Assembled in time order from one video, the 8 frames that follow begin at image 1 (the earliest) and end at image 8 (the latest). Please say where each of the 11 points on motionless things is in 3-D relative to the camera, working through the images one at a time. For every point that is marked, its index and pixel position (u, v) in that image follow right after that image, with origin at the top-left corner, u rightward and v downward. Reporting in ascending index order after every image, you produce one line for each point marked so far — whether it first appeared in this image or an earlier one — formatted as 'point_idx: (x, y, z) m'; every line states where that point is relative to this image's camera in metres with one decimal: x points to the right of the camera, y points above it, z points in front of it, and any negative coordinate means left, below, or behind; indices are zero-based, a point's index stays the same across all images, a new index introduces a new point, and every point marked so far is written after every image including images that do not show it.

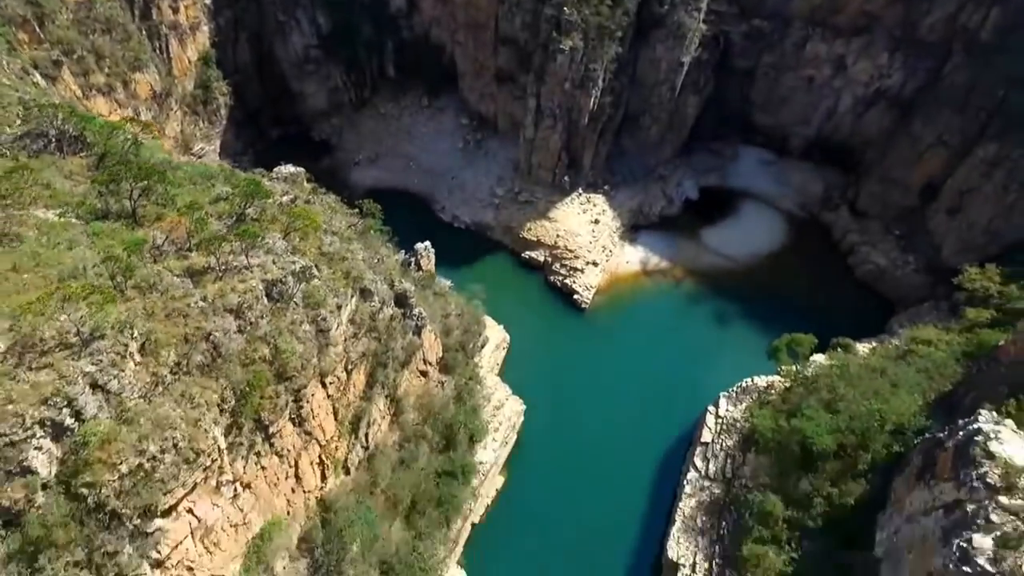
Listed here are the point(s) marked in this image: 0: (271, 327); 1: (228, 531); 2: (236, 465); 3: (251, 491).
0: (-6.4, -1.0, +16.9) m
1: (-7.6, -6.5, +17.0) m
2: (-7.0, -4.5, +16.3) m
3: (-7.2, -5.6, +17.4) m
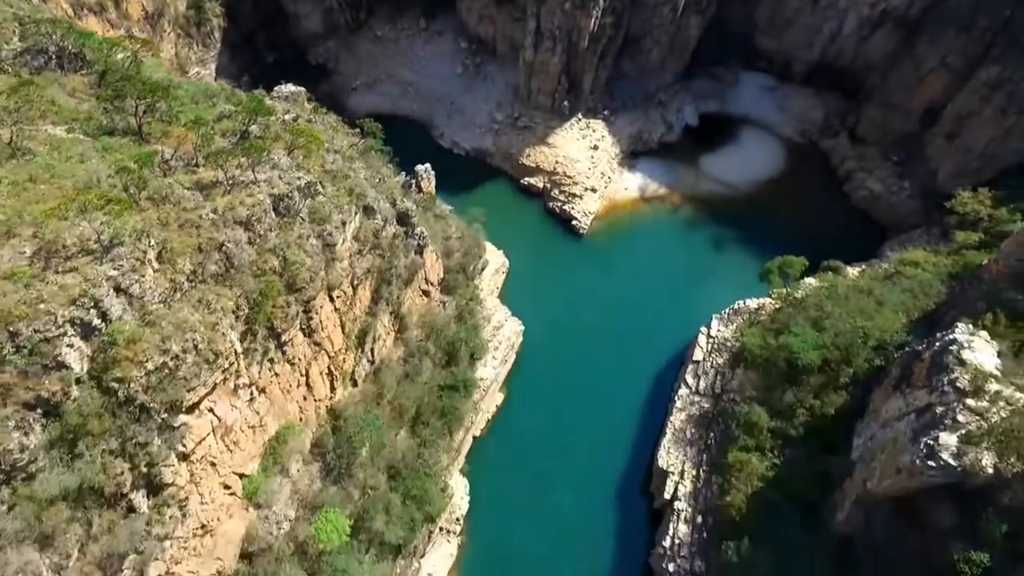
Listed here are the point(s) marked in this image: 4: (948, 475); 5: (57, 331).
0: (-6.4, +1.3, +17.6) m
1: (-7.6, -4.1, +18.3) m
2: (-7.1, -2.2, +17.3) m
3: (-7.2, -3.2, +18.5) m
4: (+11.9, -5.1, +17.3) m
5: (-9.4, -0.8, +13.2) m
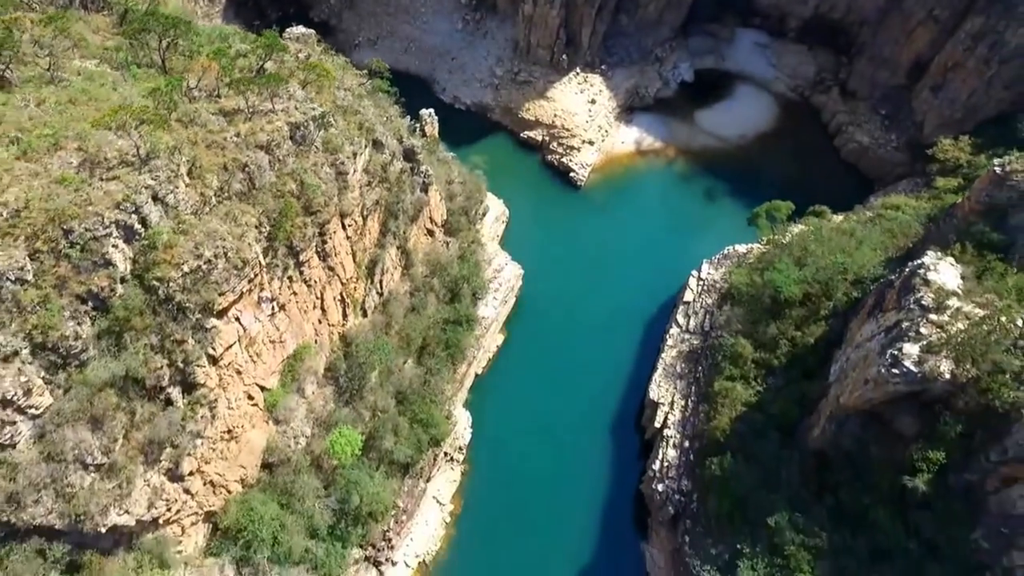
0: (-6.4, +3.7, +19.0) m
1: (-7.6, -1.8, +19.8) m
2: (-7.0, +0.1, +18.8) m
3: (-7.2, -0.8, +20.1) m
4: (+11.9, -2.8, +19.0) m
5: (-9.4, +1.3, +14.7) m
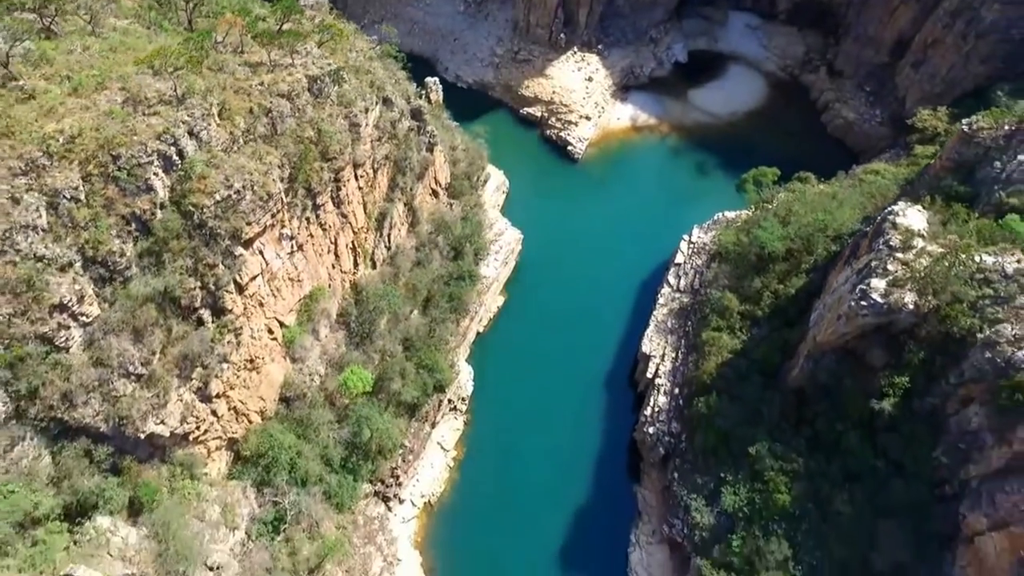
0: (-6.4, +5.6, +20.6) m
1: (-7.6, +0.2, +21.5) m
2: (-7.0, +2.1, +20.5) m
3: (-7.2, +1.2, +21.8) m
4: (+11.9, -0.8, +20.7) m
5: (-9.4, +3.3, +16.4) m
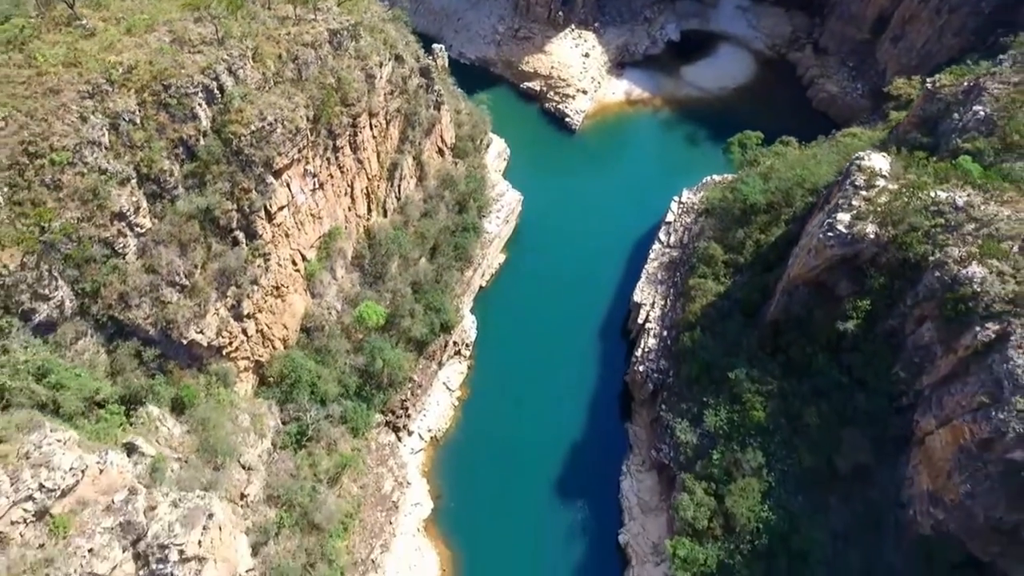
0: (-6.4, +8.1, +22.9) m
1: (-7.6, +2.7, +23.8) m
2: (-7.0, +4.5, +22.7) m
3: (-7.1, +3.6, +24.0) m
4: (+11.9, +1.6, +22.9) m
5: (-9.4, +5.7, +18.6) m
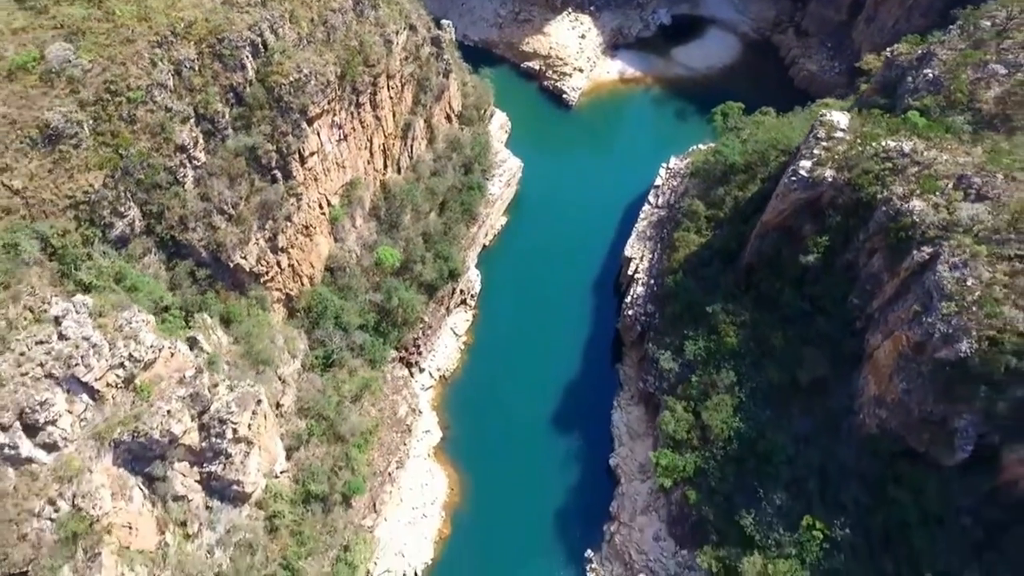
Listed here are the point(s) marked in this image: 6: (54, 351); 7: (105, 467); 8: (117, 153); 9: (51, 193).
0: (-6.3, +10.6, +26.0) m
1: (-7.5, +5.2, +26.9) m
2: (-6.9, +7.1, +25.9) m
3: (-7.1, +6.1, +27.1) m
4: (+12.0, +4.2, +26.1) m
5: (-9.3, +8.3, +21.8) m
6: (-11.8, -1.5, +16.7) m
7: (-11.3, -4.9, +17.8) m
8: (-12.2, +4.2, +19.6) m
9: (-13.6, +2.8, +18.8) m
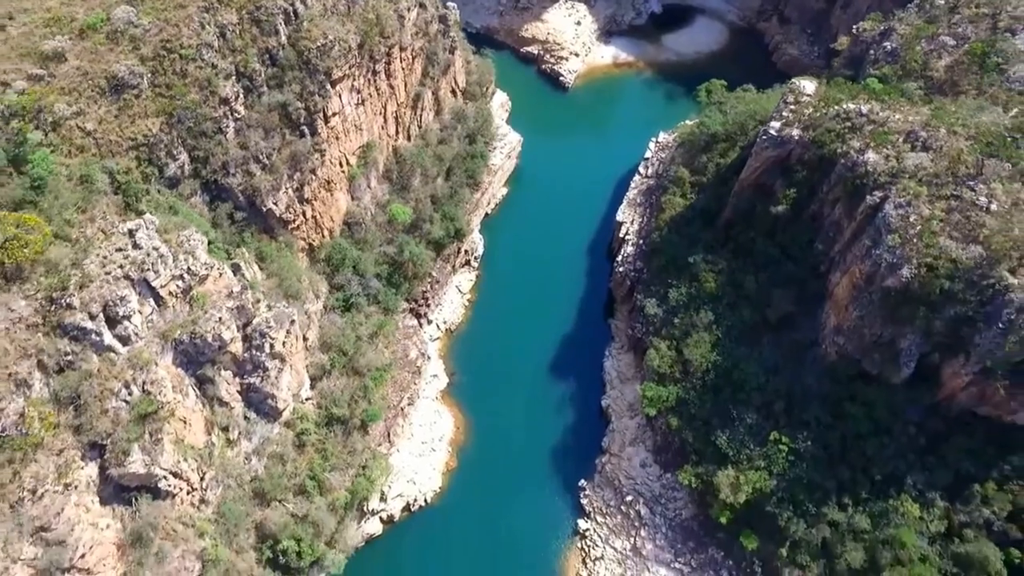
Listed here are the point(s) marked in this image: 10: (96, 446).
0: (-6.2, +13.0, +29.1) m
1: (-7.5, +7.6, +29.9) m
2: (-6.9, +9.5, +28.9) m
3: (-7.0, +8.5, +30.2) m
4: (+12.0, +6.5, +29.1) m
5: (-9.2, +10.7, +24.8) m
6: (-11.8, +0.9, +19.7) m
7: (-11.3, -2.5, +20.8) m
8: (-12.1, +6.6, +22.6) m
9: (-13.6, +5.3, +21.8) m
10: (-12.4, -4.7, +18.9) m
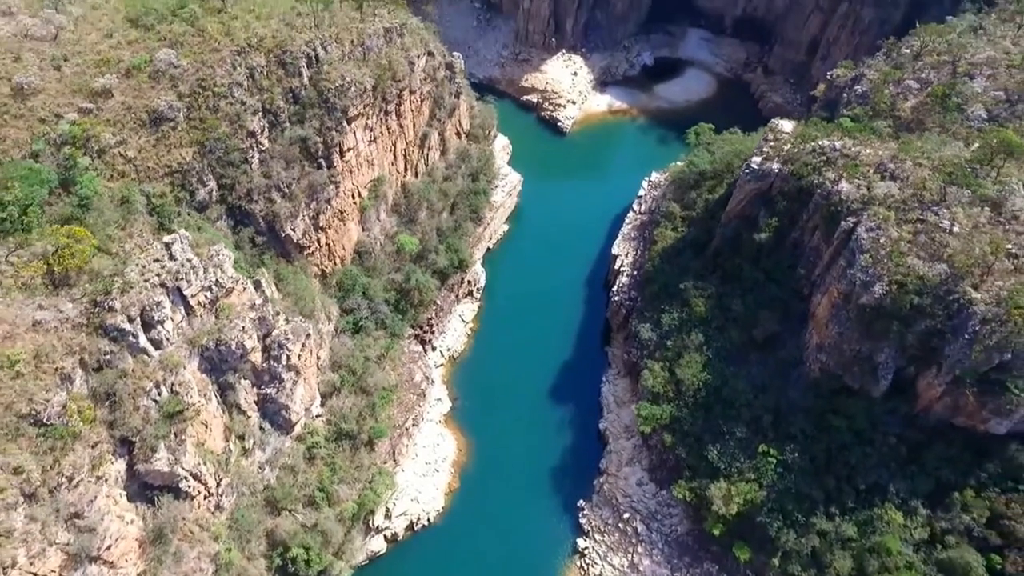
0: (-6.2, +11.9, +31.9) m
1: (-7.4, +6.4, +32.3) m
2: (-6.9, +8.4, +31.4) m
3: (-7.0, +7.3, +32.6) m
4: (+12.1, +5.4, +31.4) m
5: (-9.2, +9.9, +27.4) m
6: (-11.7, +0.6, +21.5) m
7: (-11.2, -2.9, +22.4) m
8: (-12.1, +6.0, +24.9) m
9: (-13.5, +4.7, +24.0) m
10: (-12.3, -5.0, +20.3) m
